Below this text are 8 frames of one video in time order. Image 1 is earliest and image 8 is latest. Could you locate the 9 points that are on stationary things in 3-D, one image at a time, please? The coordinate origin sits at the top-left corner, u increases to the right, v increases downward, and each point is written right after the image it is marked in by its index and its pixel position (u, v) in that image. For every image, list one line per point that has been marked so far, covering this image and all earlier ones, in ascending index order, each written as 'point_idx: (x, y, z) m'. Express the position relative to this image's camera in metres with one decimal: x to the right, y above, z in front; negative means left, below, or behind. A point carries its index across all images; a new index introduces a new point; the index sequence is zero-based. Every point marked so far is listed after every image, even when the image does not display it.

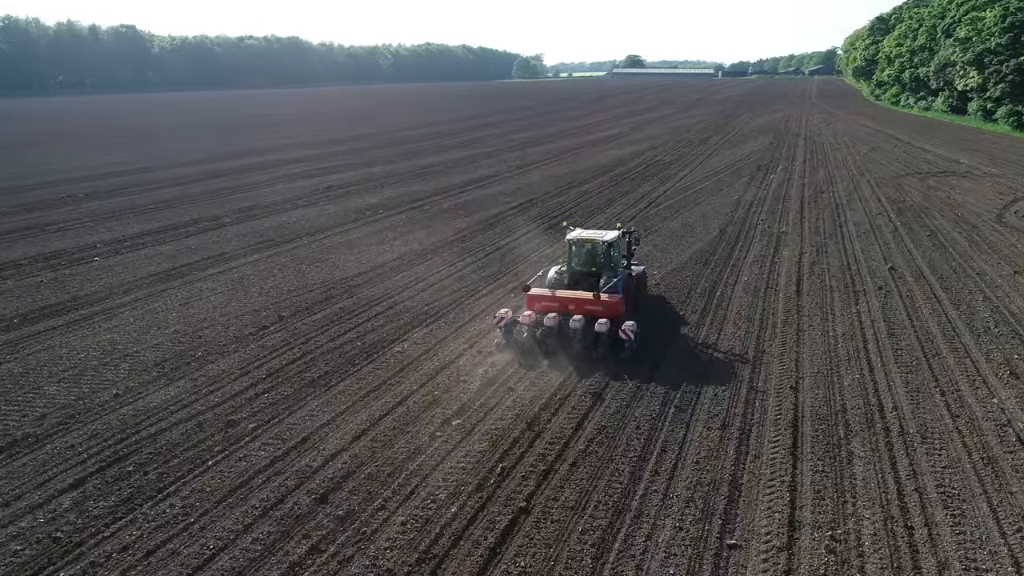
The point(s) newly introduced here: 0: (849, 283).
0: (+7.8, +0.1, +16.7) m
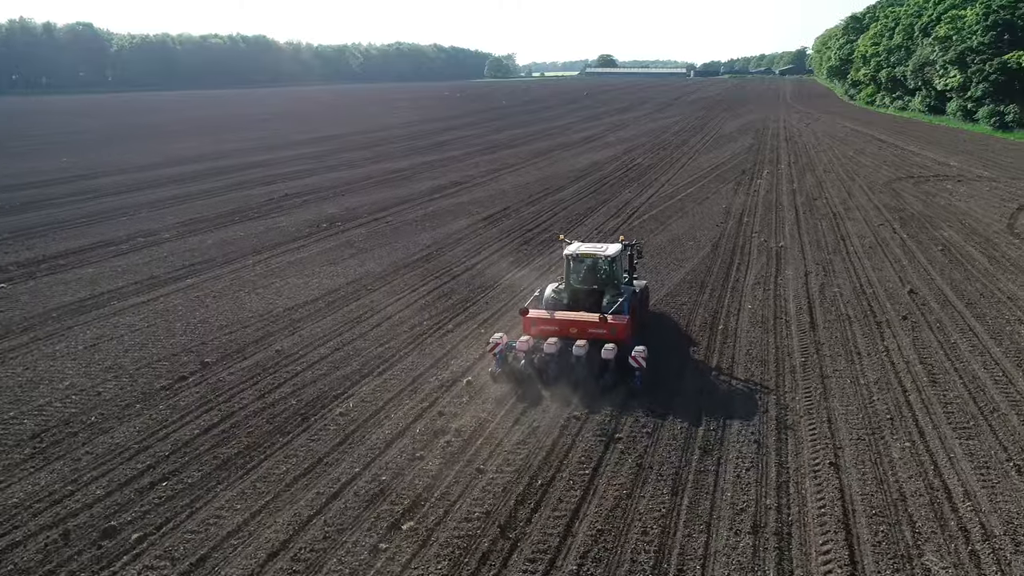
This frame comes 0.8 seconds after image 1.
0: (+7.2, -0.5, +14.6) m
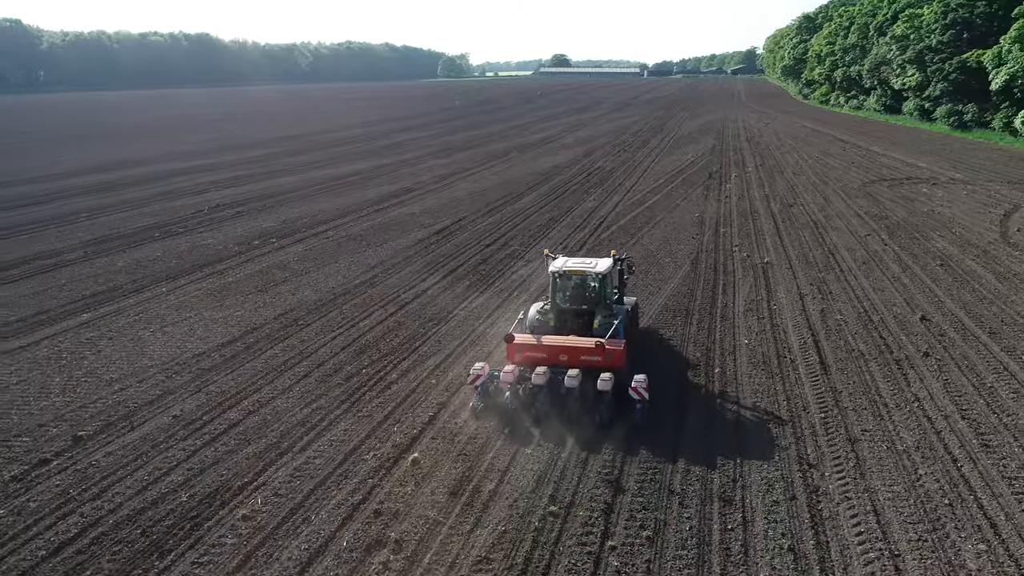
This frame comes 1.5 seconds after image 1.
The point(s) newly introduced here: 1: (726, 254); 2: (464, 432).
0: (+6.5, -1.0, +12.6) m
1: (+5.8, +0.9, +19.5) m
2: (-0.7, -2.0, +10.0) m
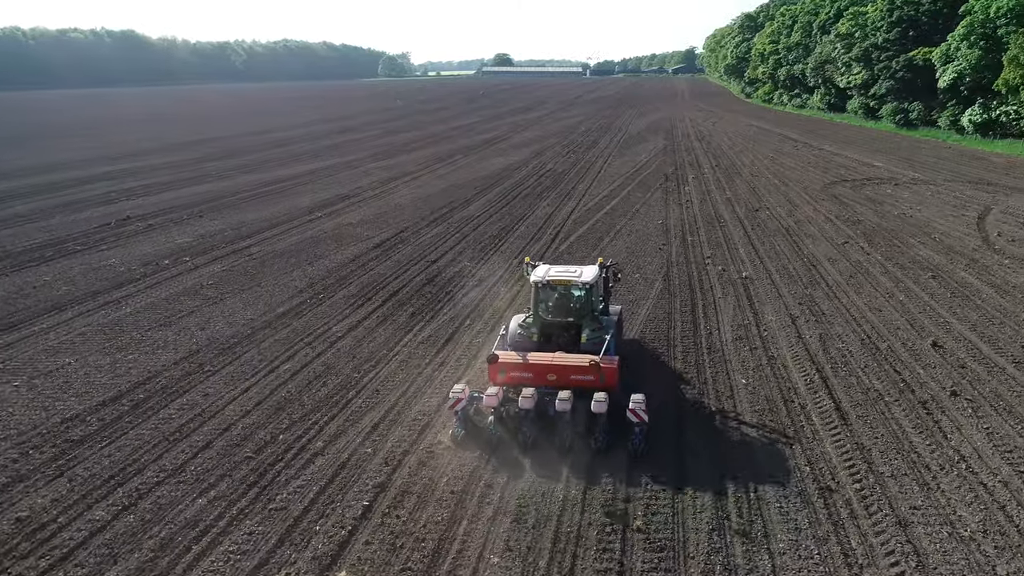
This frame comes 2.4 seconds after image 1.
0: (+5.8, -1.4, +10.8) m
1: (+4.5, +0.5, +17.6) m
2: (-1.1, -2.6, +7.7) m
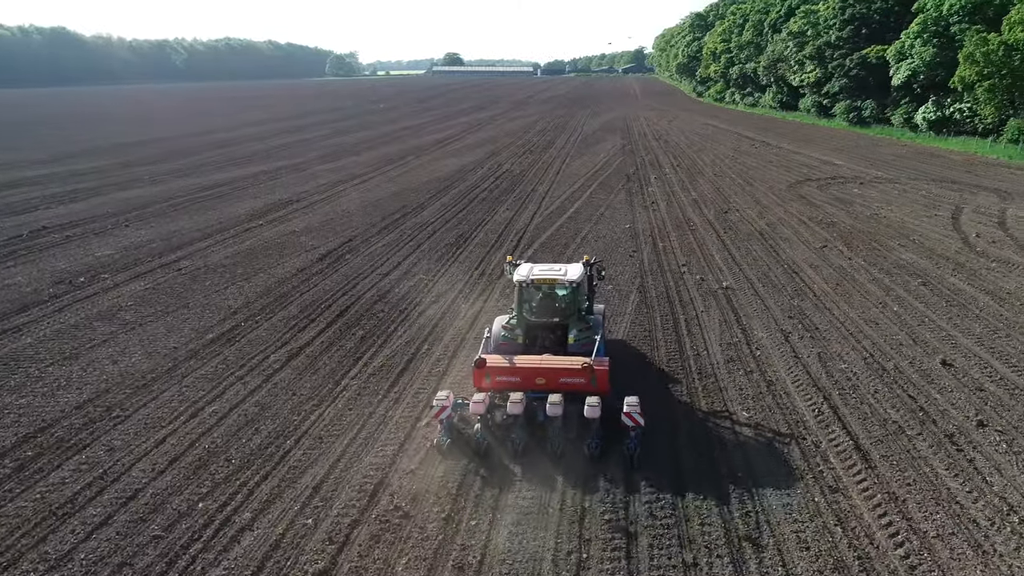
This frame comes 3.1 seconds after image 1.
0: (+5.4, -1.6, +9.6) m
1: (+3.7, +0.3, +16.3) m
2: (-1.3, -2.9, +6.0) m
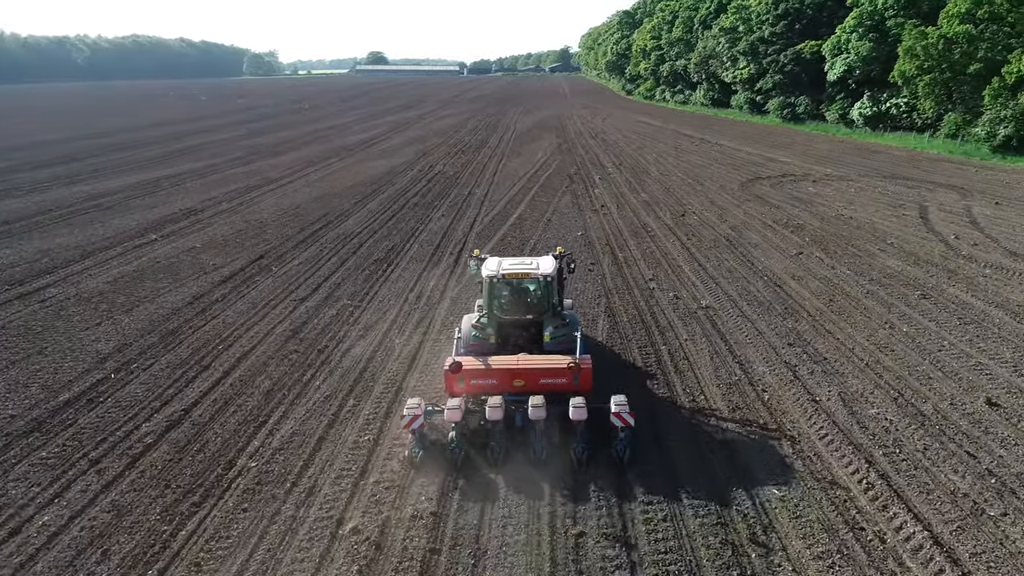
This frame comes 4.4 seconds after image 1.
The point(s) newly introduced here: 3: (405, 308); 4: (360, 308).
0: (+4.9, -2.0, +7.5) m
1: (+2.6, -0.1, +14.0) m
2: (-1.3, -3.4, +3.3) m
3: (-2.0, -0.4, +13.8) m
4: (-2.9, -0.4, +13.8) m
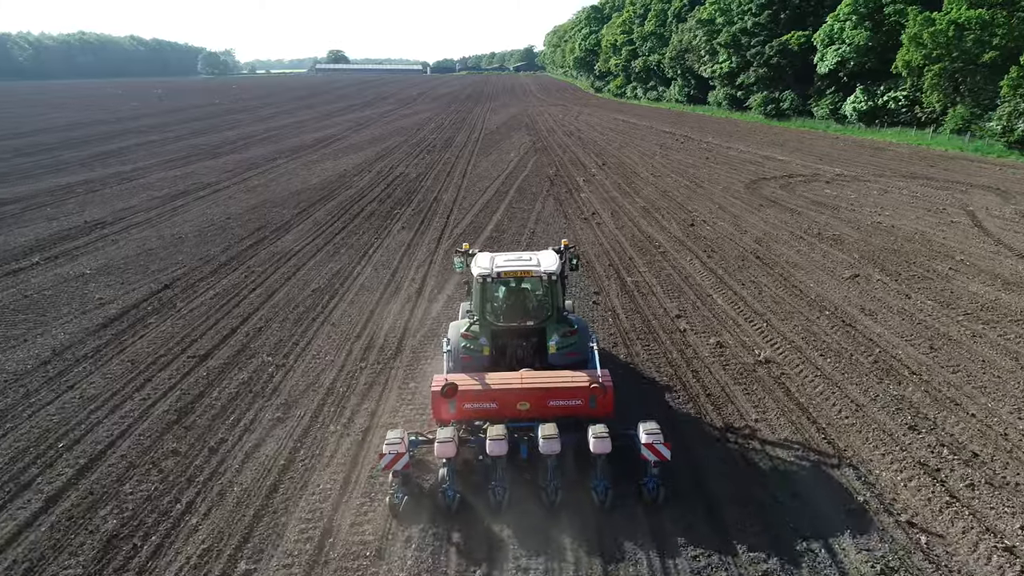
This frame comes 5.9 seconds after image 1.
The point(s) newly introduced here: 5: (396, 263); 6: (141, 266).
0: (+5.0, -2.6, +3.9) m
1: (+2.3, -0.8, +10.3) m
2: (-1.0, -4.1, -0.5) m
3: (-2.2, -1.1, +9.9) m
4: (-3.1, -1.1, +9.8) m
5: (-2.4, +0.5, +15.4) m
6: (-8.1, +0.5, +15.8) m
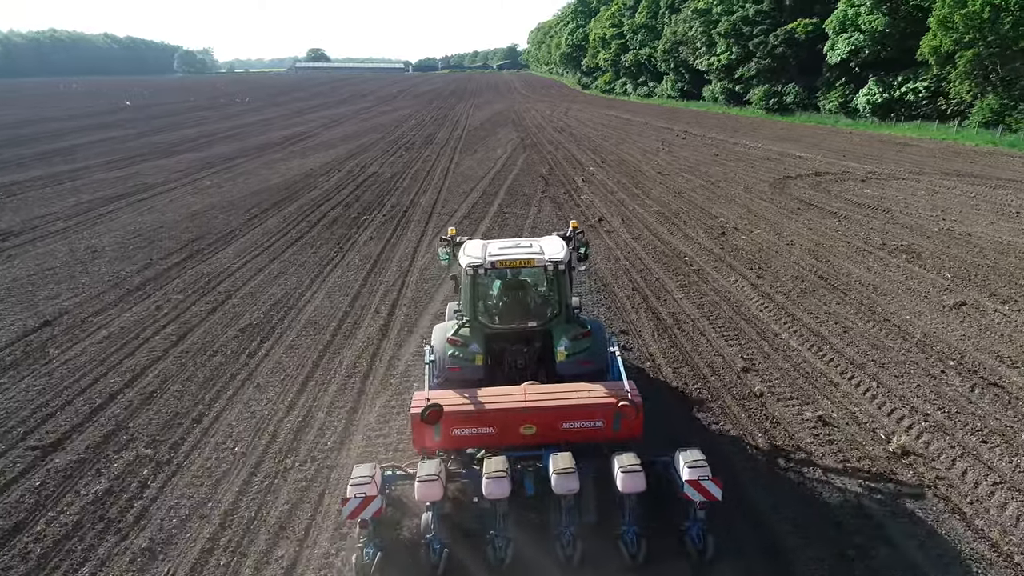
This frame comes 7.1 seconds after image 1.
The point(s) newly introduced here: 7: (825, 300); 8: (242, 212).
0: (+5.2, -3.0, +0.7) m
1: (+2.4, -1.2, +7.0) m
2: (-0.7, -4.6, -3.9) m
3: (-2.2, -1.6, +6.5) m
4: (-3.1, -1.6, +6.4) m
5: (-2.5, 0.0, +12.0) m
6: (-8.2, 0.0, +12.2) m
7: (+4.6, -0.2, +10.3) m
8: (-7.2, +2.1, +19.4) m
